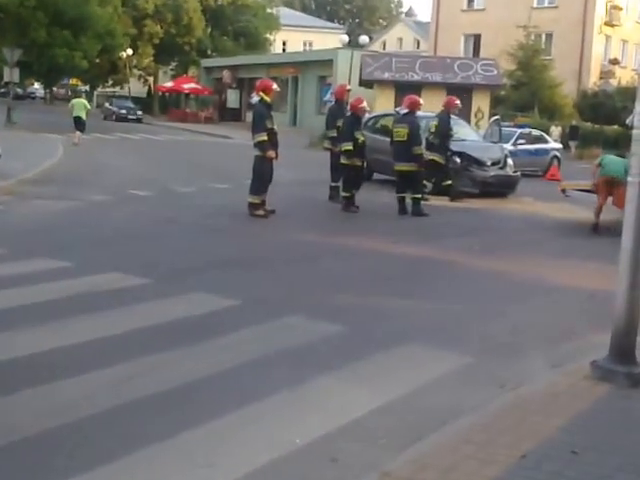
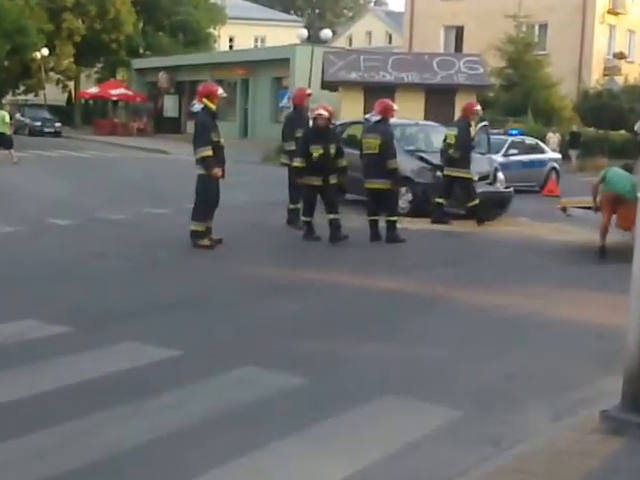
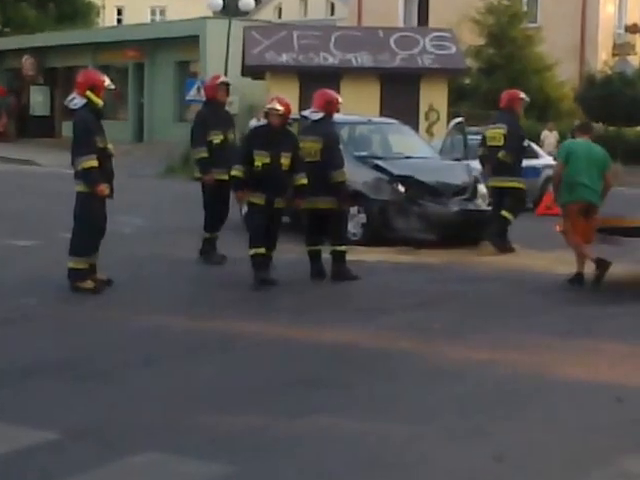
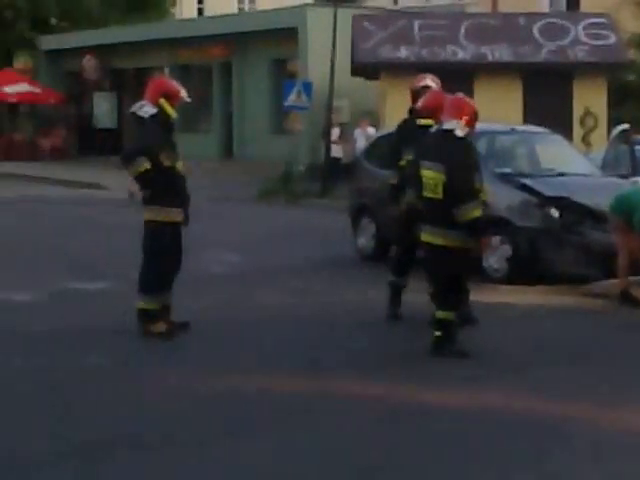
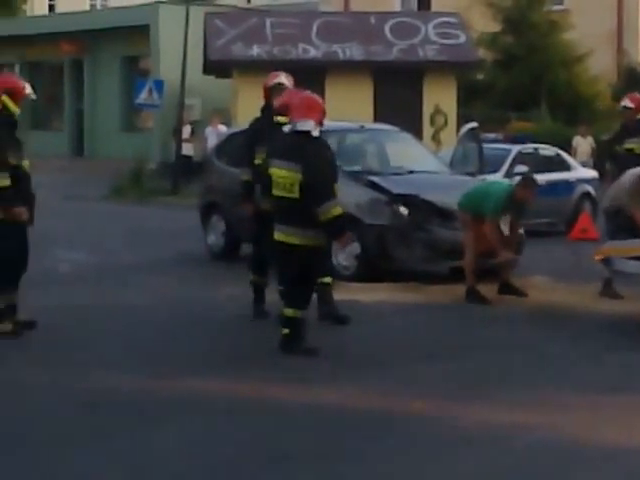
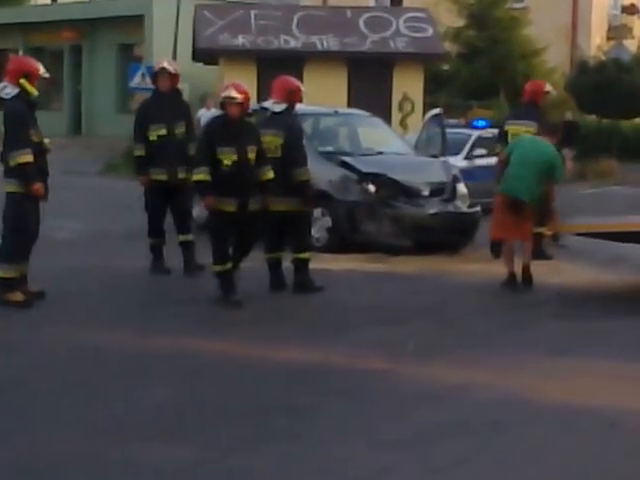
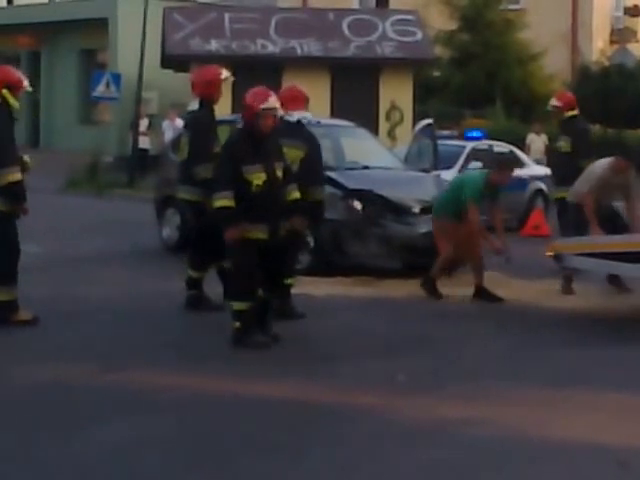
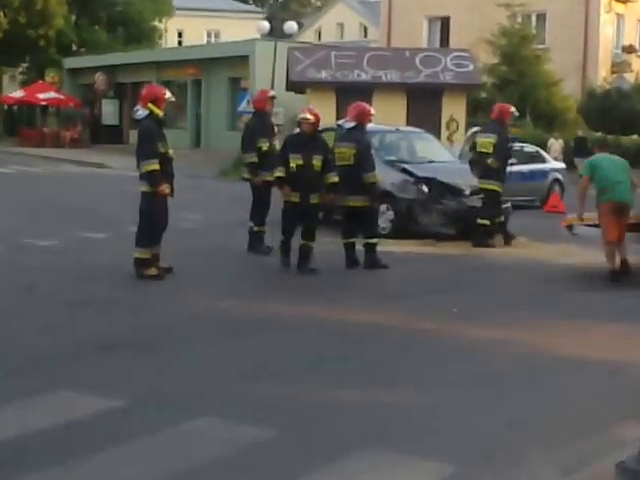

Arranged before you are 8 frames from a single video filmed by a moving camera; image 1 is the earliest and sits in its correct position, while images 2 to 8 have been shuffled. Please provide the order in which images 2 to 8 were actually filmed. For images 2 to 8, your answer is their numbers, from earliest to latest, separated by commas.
2, 8, 3, 6, 7, 5, 4
